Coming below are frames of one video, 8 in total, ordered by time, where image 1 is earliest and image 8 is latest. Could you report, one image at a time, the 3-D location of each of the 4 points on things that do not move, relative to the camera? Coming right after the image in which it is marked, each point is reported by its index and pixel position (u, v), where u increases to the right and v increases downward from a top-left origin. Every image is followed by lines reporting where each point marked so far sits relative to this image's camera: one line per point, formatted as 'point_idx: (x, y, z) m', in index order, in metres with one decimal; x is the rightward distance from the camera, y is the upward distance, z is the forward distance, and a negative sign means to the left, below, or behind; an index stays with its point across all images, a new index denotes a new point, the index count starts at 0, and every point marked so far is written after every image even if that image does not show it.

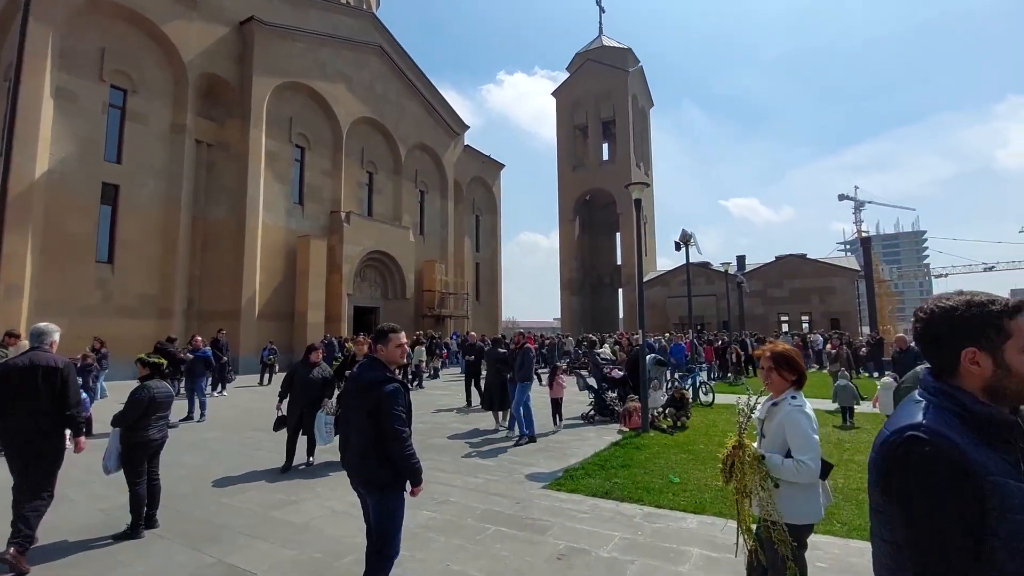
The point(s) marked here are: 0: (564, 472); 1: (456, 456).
0: (+0.8, -2.8, +7.8) m
1: (-1.0, -3.0, +8.9) m
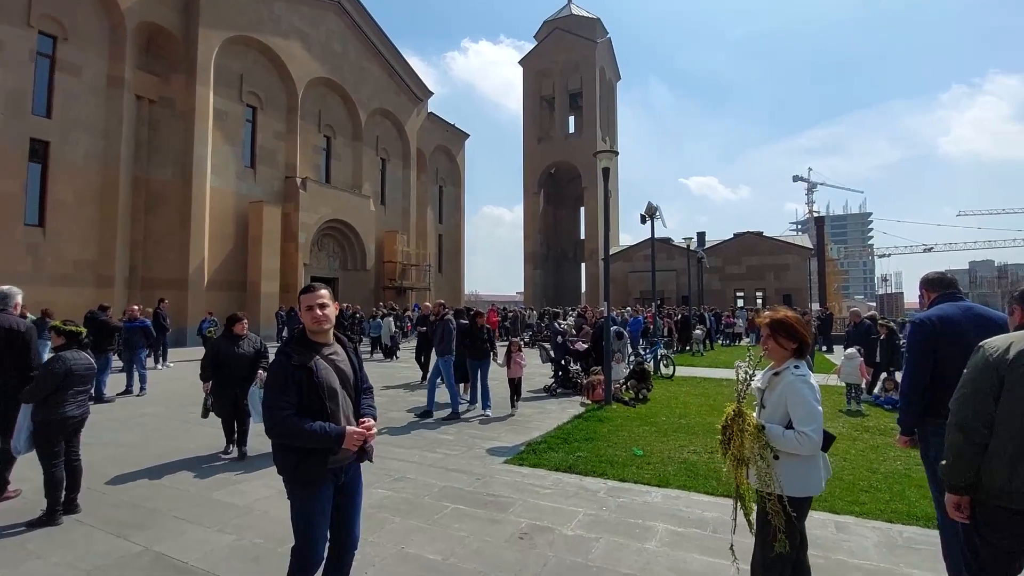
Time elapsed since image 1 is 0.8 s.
0: (+0.2, -2.4, +7.6) m
1: (-1.6, -2.4, +8.6) m
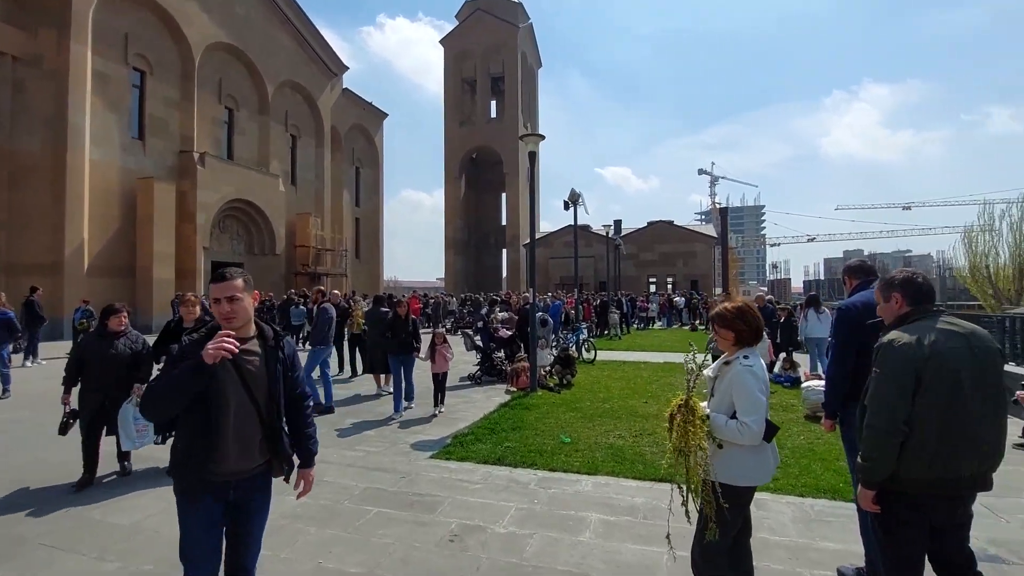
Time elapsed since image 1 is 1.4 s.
0: (-0.8, -2.2, +7.3) m
1: (-2.8, -2.2, +8.0) m
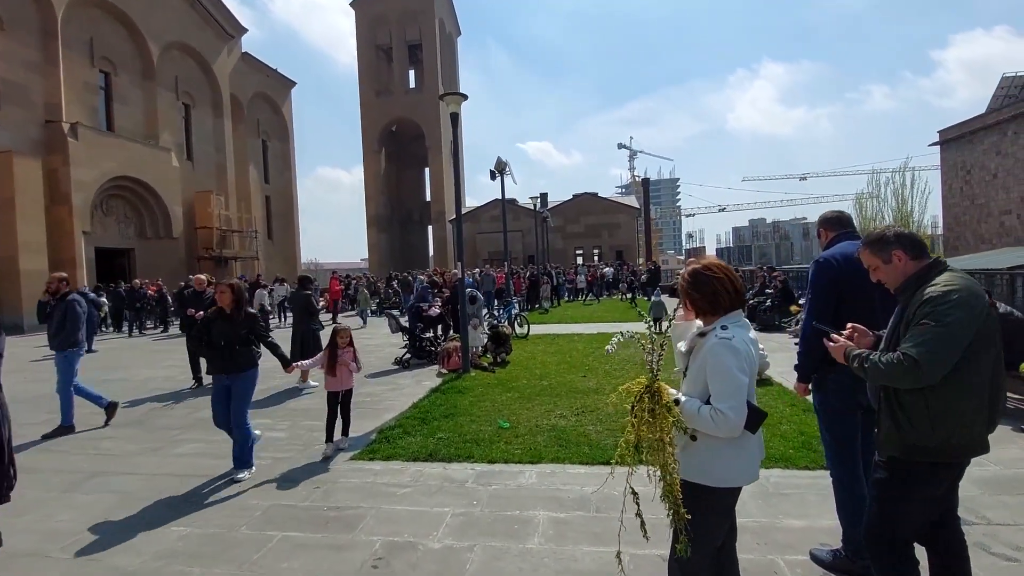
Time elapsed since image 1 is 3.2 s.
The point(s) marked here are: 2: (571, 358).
0: (-1.7, -1.9, +6.5) m
1: (-3.7, -1.9, +6.9) m
2: (+1.3, -1.5, +11.2) m
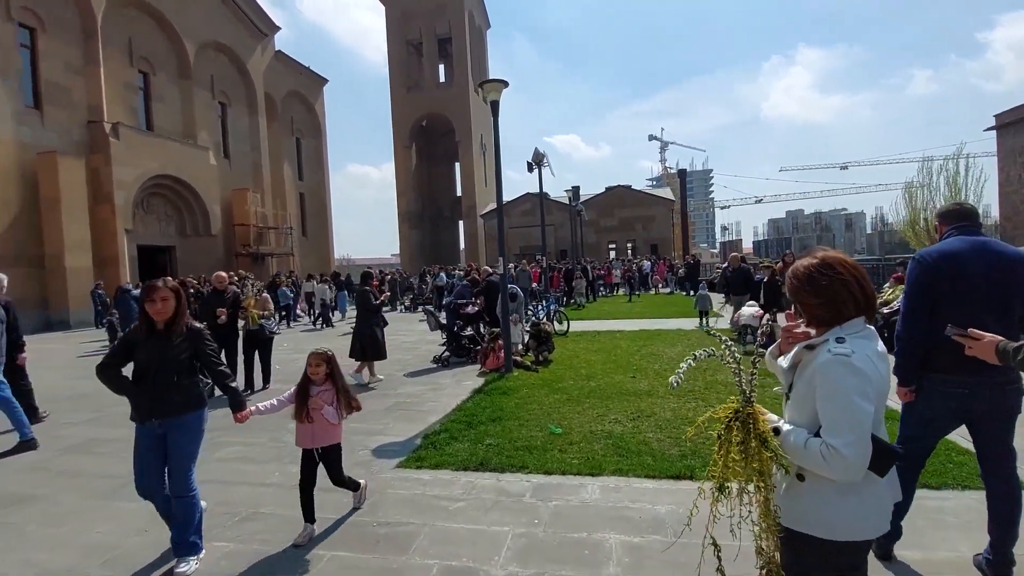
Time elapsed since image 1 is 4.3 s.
0: (-1.1, -1.8, +6.1) m
1: (-3.1, -1.9, +6.7) m
2: (+2.2, -1.4, +10.7) m
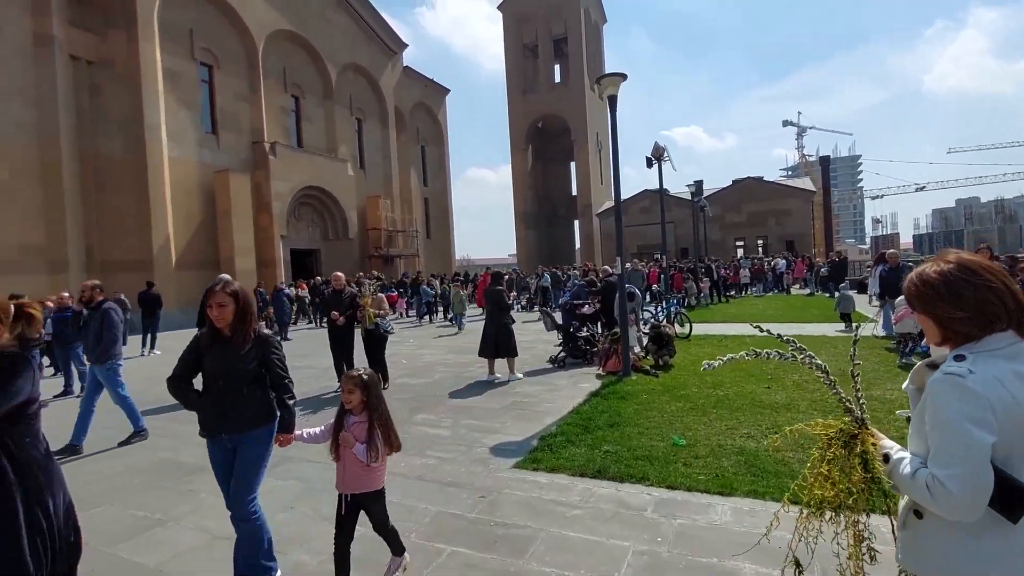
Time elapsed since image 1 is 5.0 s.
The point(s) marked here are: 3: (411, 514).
0: (+0.3, -1.8, +6.1) m
1: (-1.5, -1.9, +7.1) m
2: (+4.5, -1.5, +9.8) m
3: (-0.9, -2.0, +4.4) m
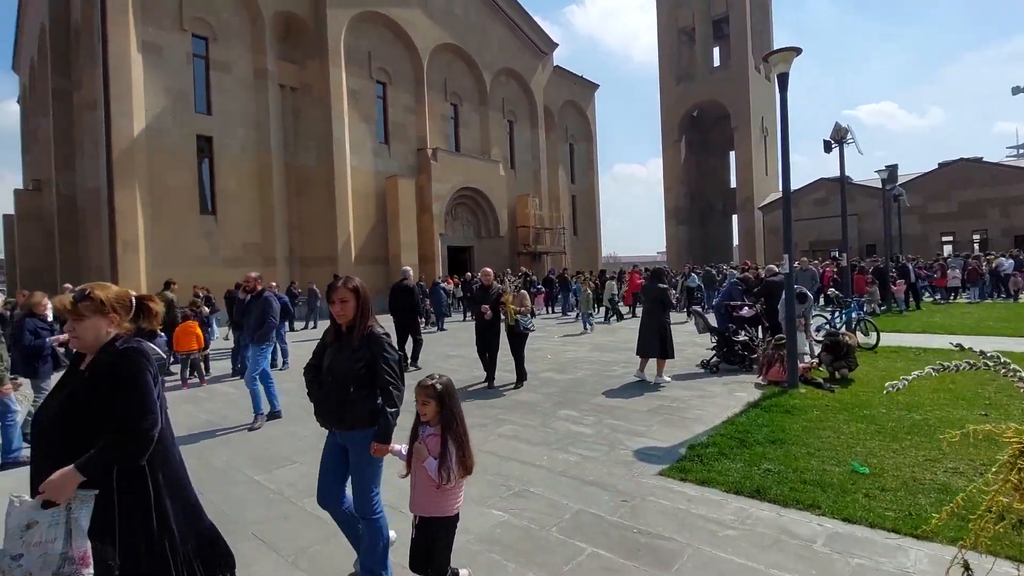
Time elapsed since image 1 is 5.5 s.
0: (+2.0, -1.8, +5.7) m
1: (+0.5, -1.9, +7.2) m
2: (+7.0, -1.5, +8.1) m
3: (+0.3, -1.9, +4.5) m
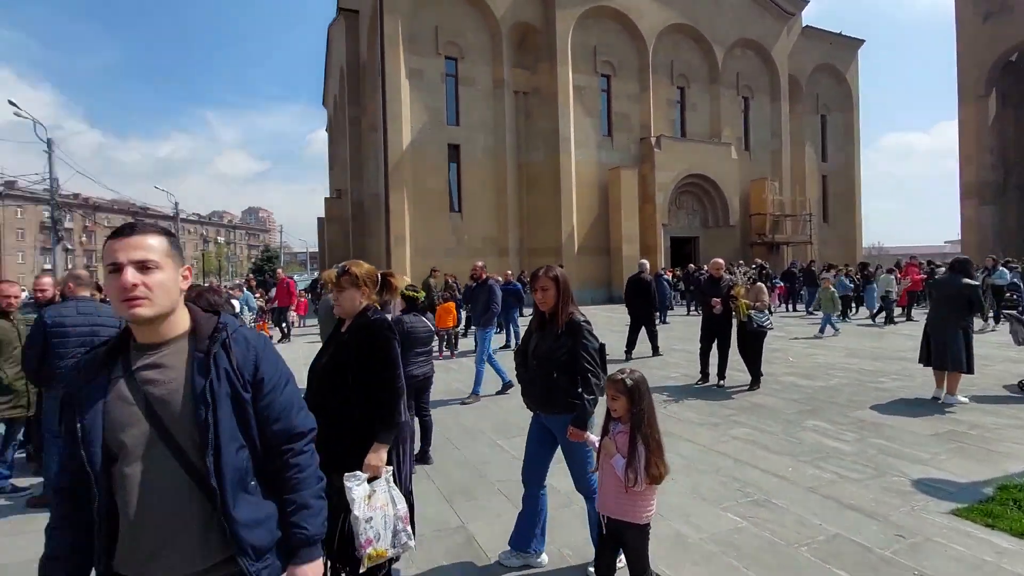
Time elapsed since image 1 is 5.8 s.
0: (+4.3, -1.8, +4.4) m
1: (+3.5, -1.8, +6.4) m
2: (+9.8, -1.6, +4.5) m
3: (+2.3, -1.9, +4.0) m
